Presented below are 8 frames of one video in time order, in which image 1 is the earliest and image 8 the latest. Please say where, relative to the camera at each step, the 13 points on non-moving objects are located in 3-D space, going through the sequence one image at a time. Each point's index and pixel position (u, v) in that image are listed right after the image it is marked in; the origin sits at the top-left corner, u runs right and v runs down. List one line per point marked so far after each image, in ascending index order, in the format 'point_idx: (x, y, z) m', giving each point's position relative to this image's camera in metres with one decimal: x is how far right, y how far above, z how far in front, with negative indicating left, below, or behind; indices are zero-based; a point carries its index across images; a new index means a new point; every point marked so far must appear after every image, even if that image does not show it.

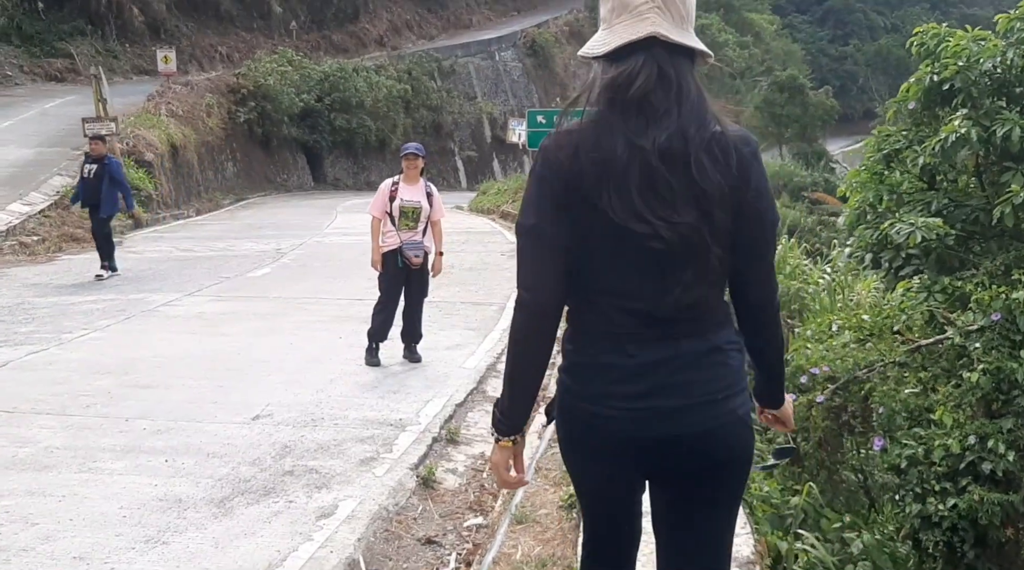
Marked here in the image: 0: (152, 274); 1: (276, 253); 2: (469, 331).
0: (-4.1, +0.1, +12.0) m
1: (-3.2, +0.4, +14.2) m
2: (-0.4, -0.4, +8.7) m
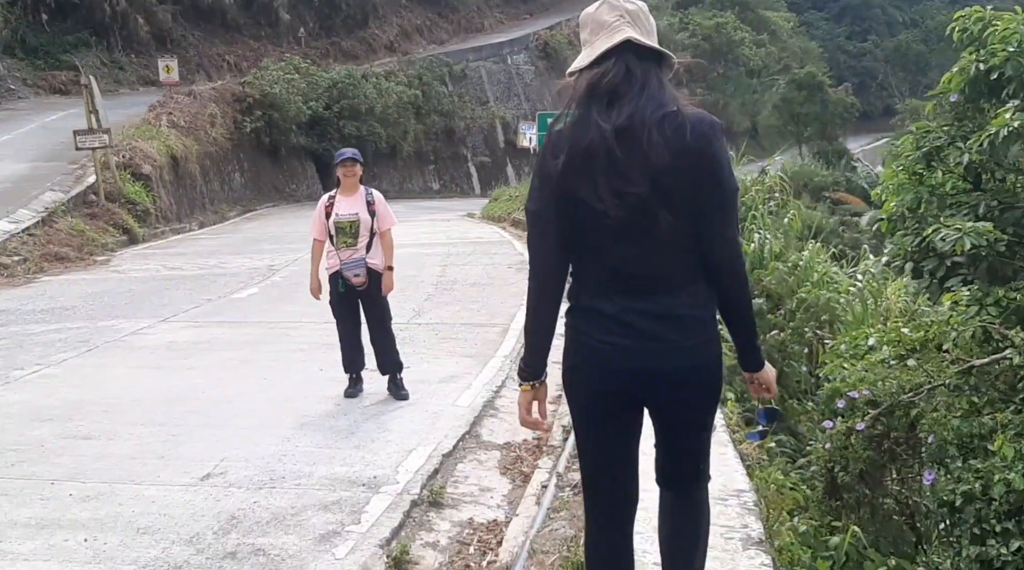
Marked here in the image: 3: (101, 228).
0: (-4.0, -0.1, +11.2) m
1: (-3.1, +0.2, +13.4) m
2: (-0.3, -0.6, +7.8) m
3: (-7.5, +1.0, +19.0) m
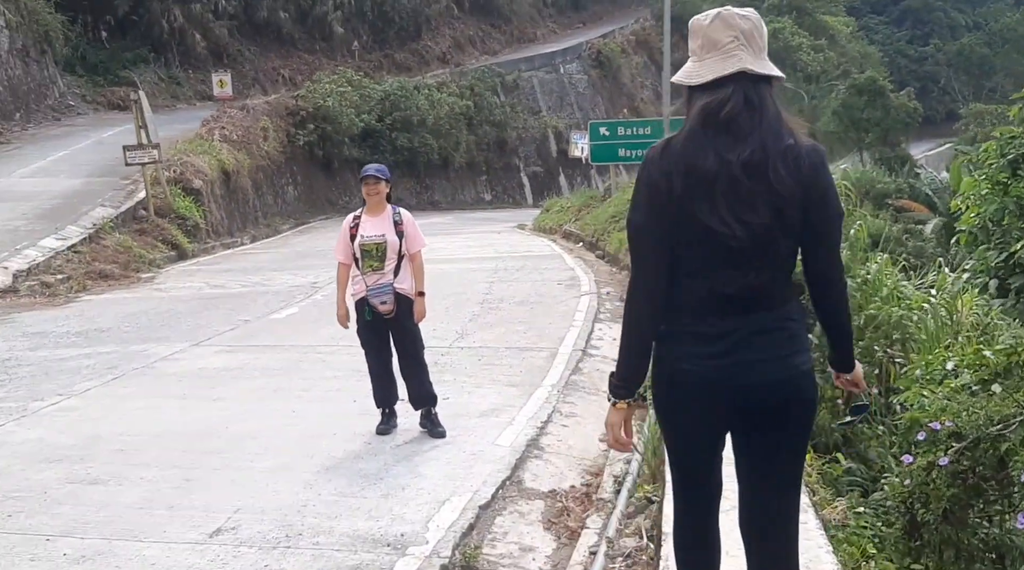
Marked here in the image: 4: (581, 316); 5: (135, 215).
0: (-3.5, -0.3, +10.8) m
1: (-2.5, 0.0, +13.0) m
2: (0.0, -0.7, +7.2) m
3: (-6.6, +0.7, +18.8) m
4: (+0.7, -0.3, +10.3) m
5: (-7.1, +1.3, +19.8) m
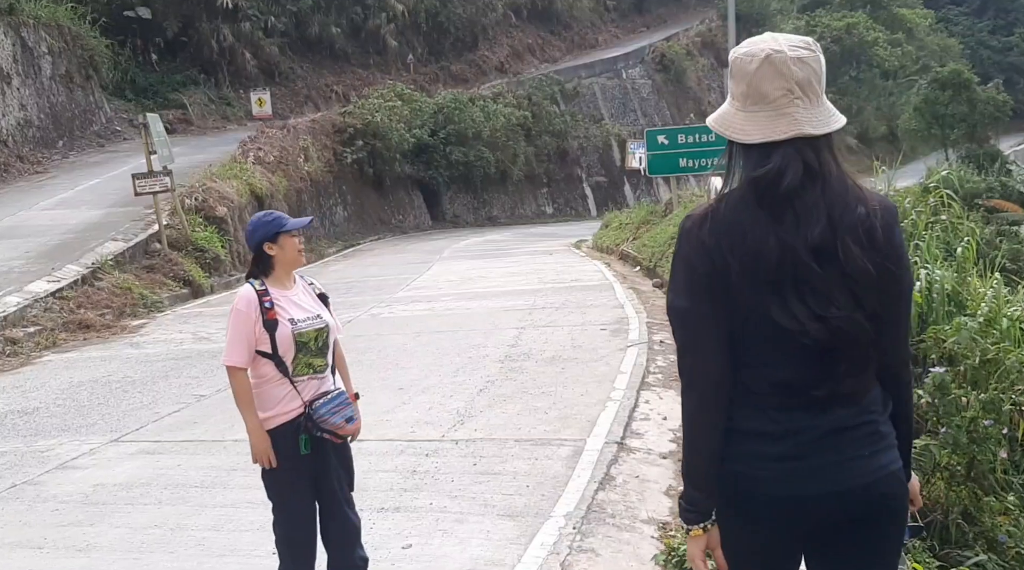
0: (-3.3, -0.9, +8.8) m
1: (-2.1, -0.6, +10.9) m
2: (0.0, -1.1, +5.0) m
3: (-5.8, +0.1, +17.1) m
4: (+0.8, -0.7, +8.1) m
5: (-6.3, +0.6, +18.0) m
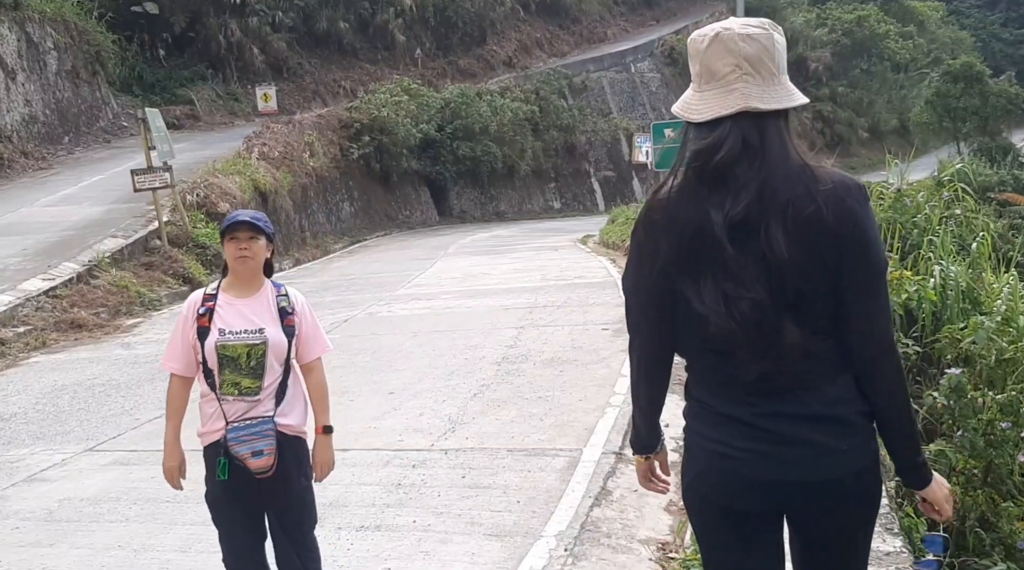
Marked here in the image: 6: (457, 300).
0: (-3.3, -0.9, +8.5) m
1: (-2.1, -0.5, +10.6) m
2: (-0.1, -1.2, +4.7) m
3: (-5.7, +0.1, +16.8) m
4: (+0.8, -0.7, +7.7) m
5: (-6.2, +0.7, +17.8) m
6: (-0.7, -0.2, +12.9) m
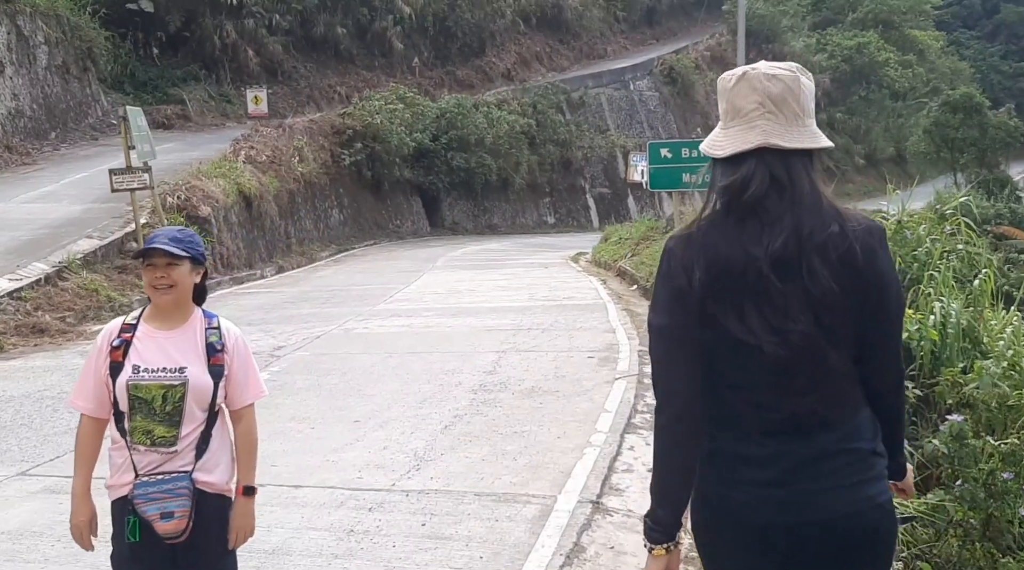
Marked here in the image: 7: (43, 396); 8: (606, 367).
0: (-3.5, -0.9, +8.0) m
1: (-2.3, -0.7, +10.1) m
2: (-0.2, -1.3, +4.2) m
3: (-5.9, 0.0, +16.2) m
4: (+0.6, -0.9, +7.2) m
5: (-6.4, +0.6, +17.2) m
6: (-0.9, -0.4, +12.4) m
7: (-3.7, -0.9, +8.3) m
8: (+0.8, -0.7, +9.1) m
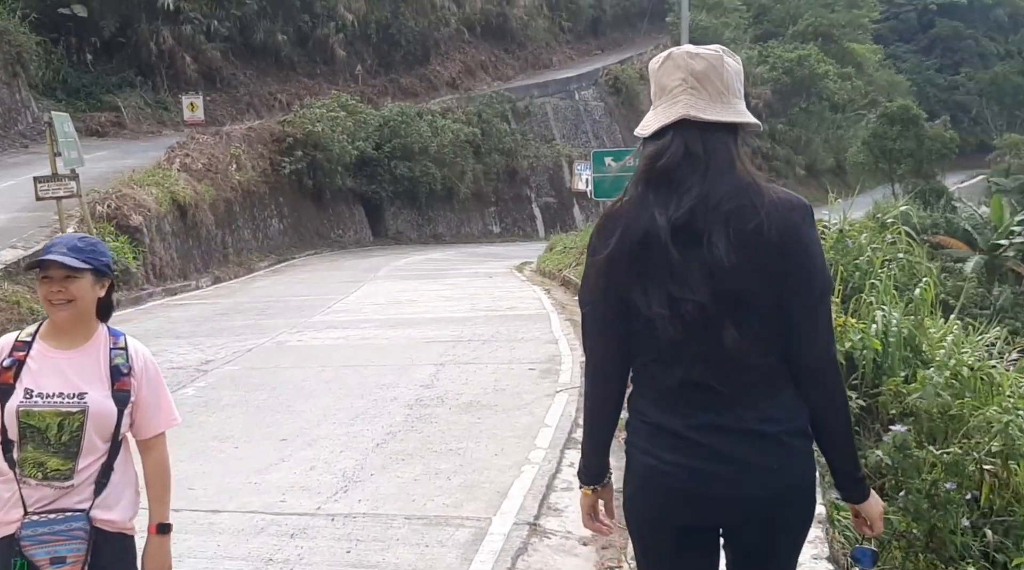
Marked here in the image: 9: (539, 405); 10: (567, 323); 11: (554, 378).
0: (-4.0, -1.0, +7.5) m
1: (-2.9, -0.8, +9.7) m
2: (-0.5, -1.3, +3.9) m
3: (-6.8, -0.1, +15.6) m
4: (+0.2, -1.0, +7.0) m
5: (-7.4, +0.4, +16.6) m
6: (-1.6, -0.5, +12.1) m
7: (-4.2, -1.0, +7.9) m
8: (+0.3, -0.8, +8.9) m
9: (+0.2, -0.9, +7.9) m
10: (+0.7, -0.5, +12.9) m
11: (+0.4, -0.8, +9.0) m
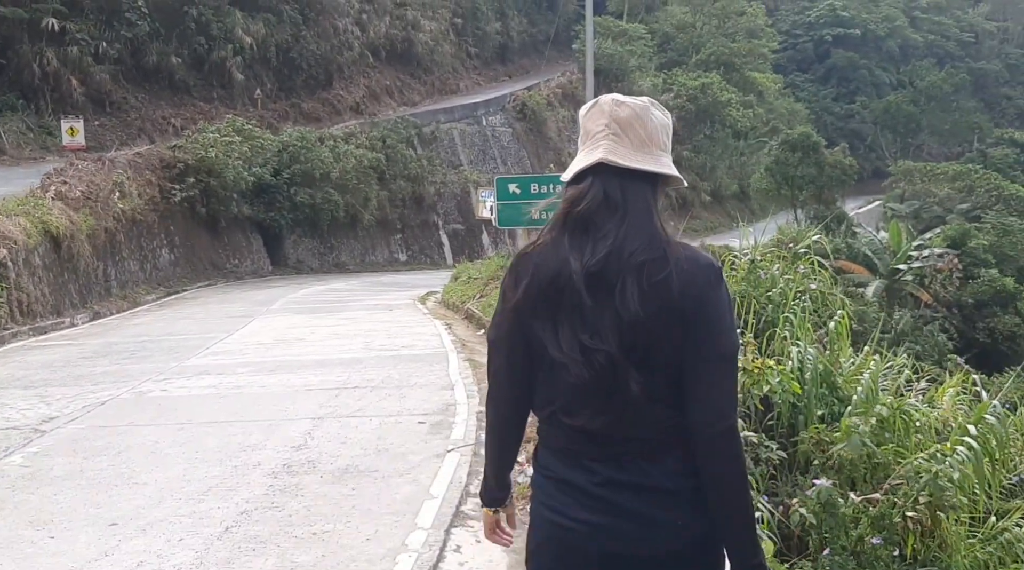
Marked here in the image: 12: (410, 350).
0: (-4.7, -1.3, +6.2) m
1: (-3.8, -1.1, +8.4) m
2: (-0.9, -1.5, +2.8) m
3: (-8.2, -0.7, +14.0) m
4: (-0.5, -1.3, +6.0) m
5: (-8.9, -0.2, +15.0) m
6: (-2.7, -1.0, +10.9) m
7: (-5.0, -1.3, +6.5) m
8: (-0.6, -1.1, +7.9) m
9: (-0.5, -1.2, +6.9) m
10: (-0.5, -0.9, +11.9) m
11: (-0.5, -1.1, +8.0) m
12: (-1.3, -0.8, +13.3) m
